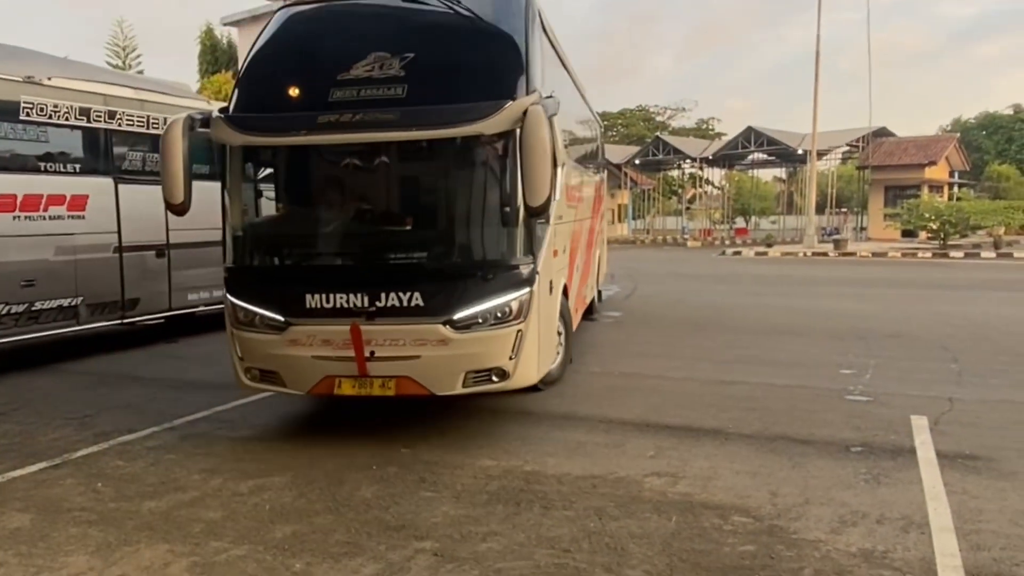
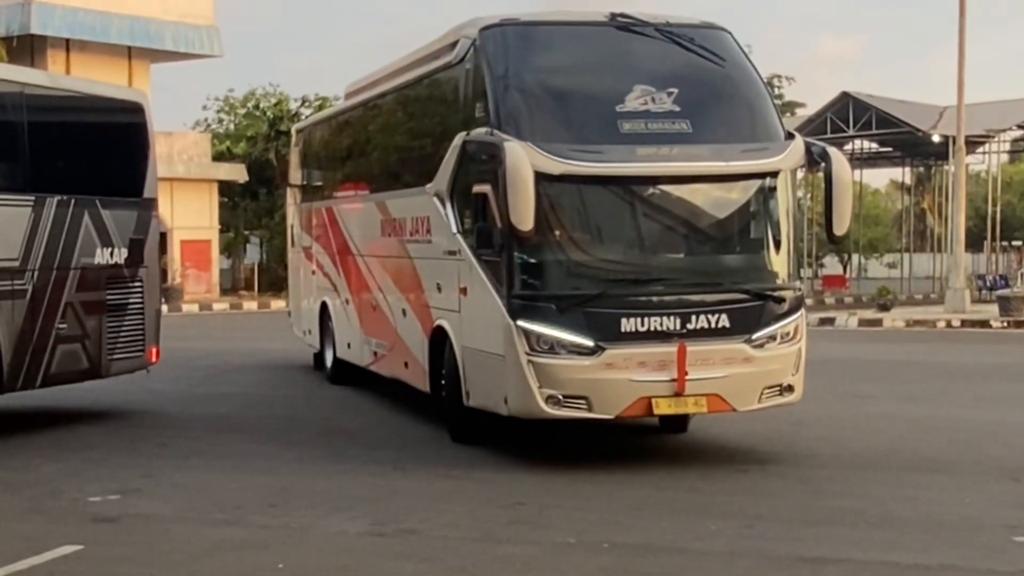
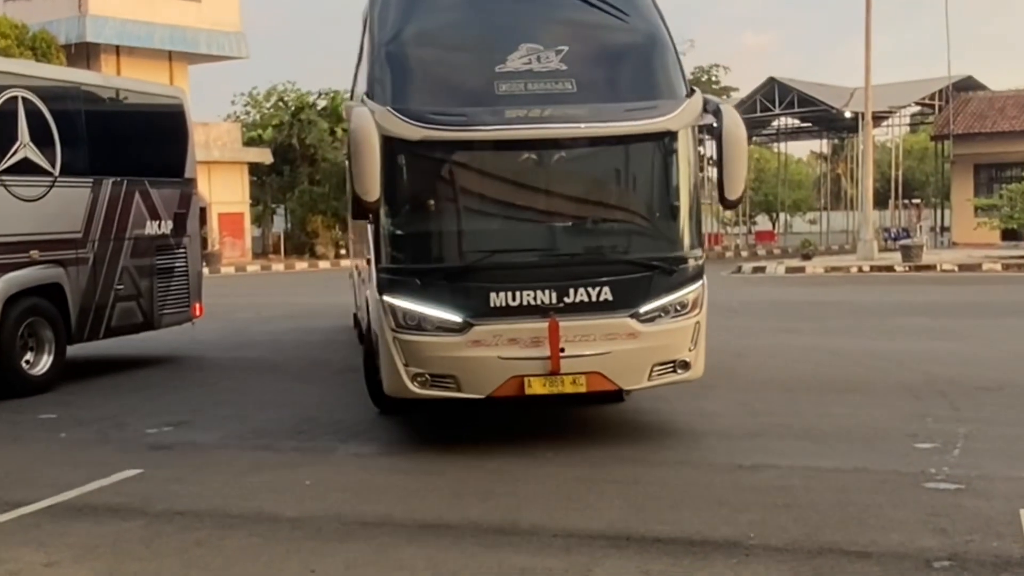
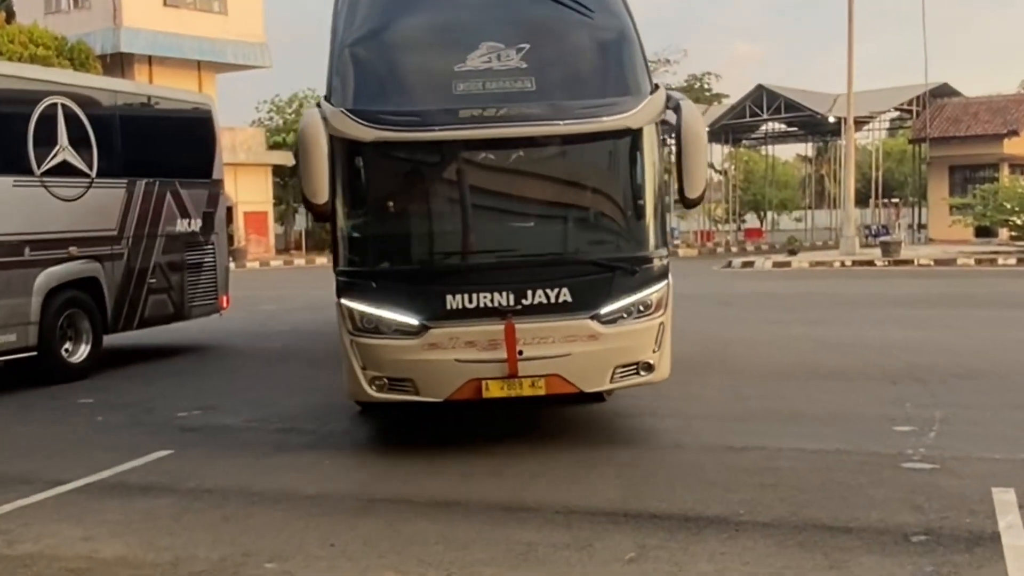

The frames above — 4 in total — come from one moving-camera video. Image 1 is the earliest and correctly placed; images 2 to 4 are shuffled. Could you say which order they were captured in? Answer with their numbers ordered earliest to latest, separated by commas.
4, 3, 2
